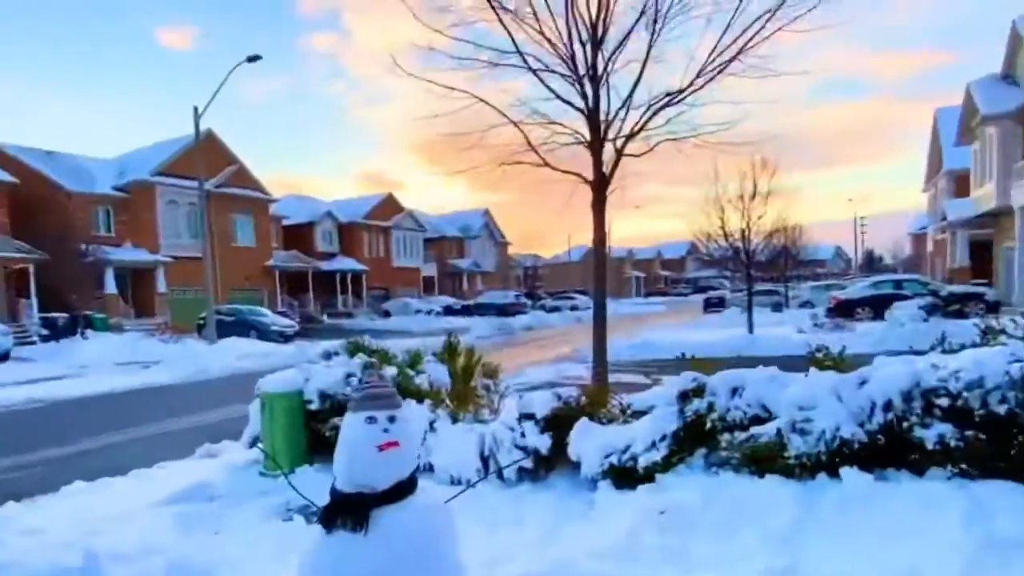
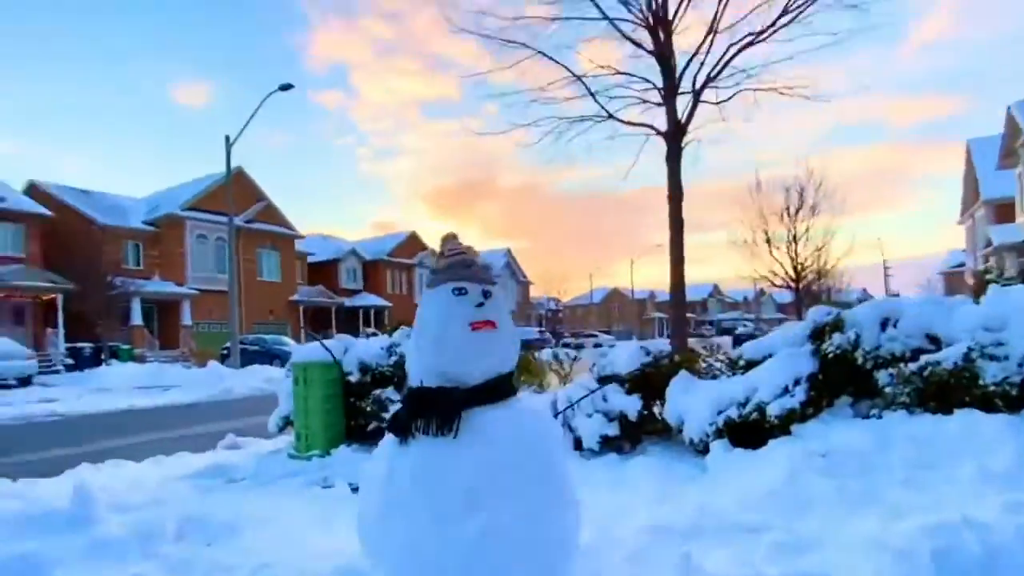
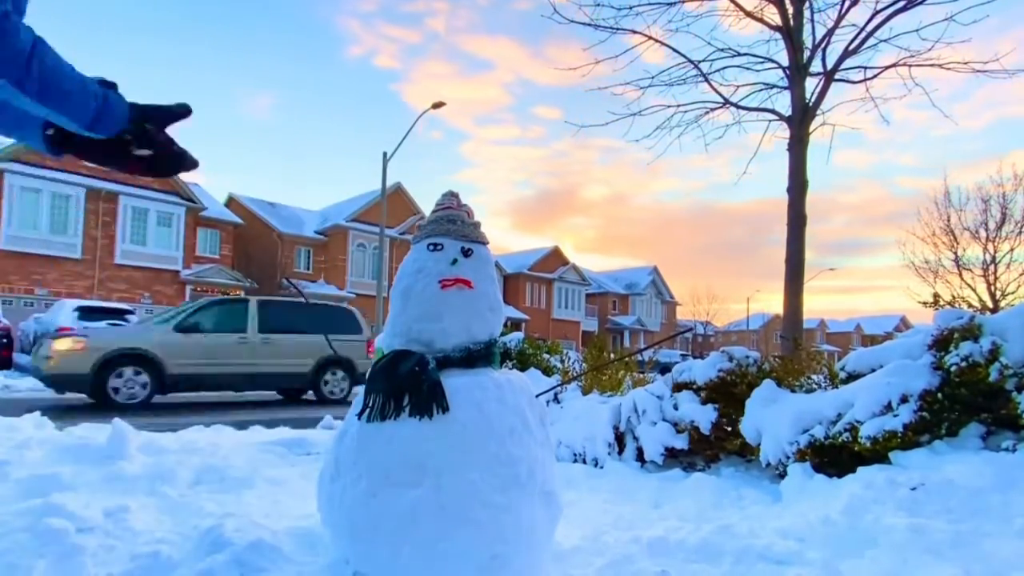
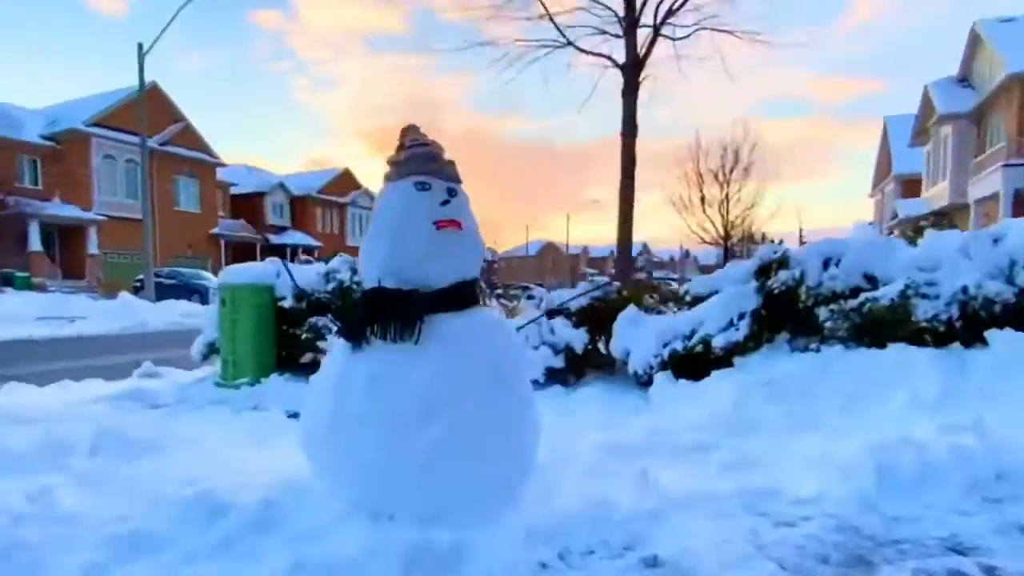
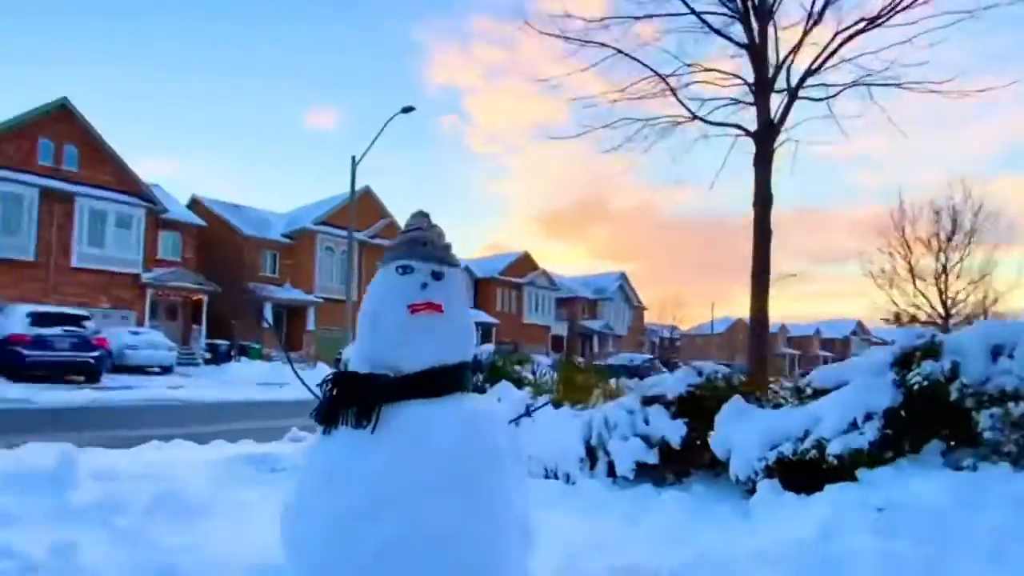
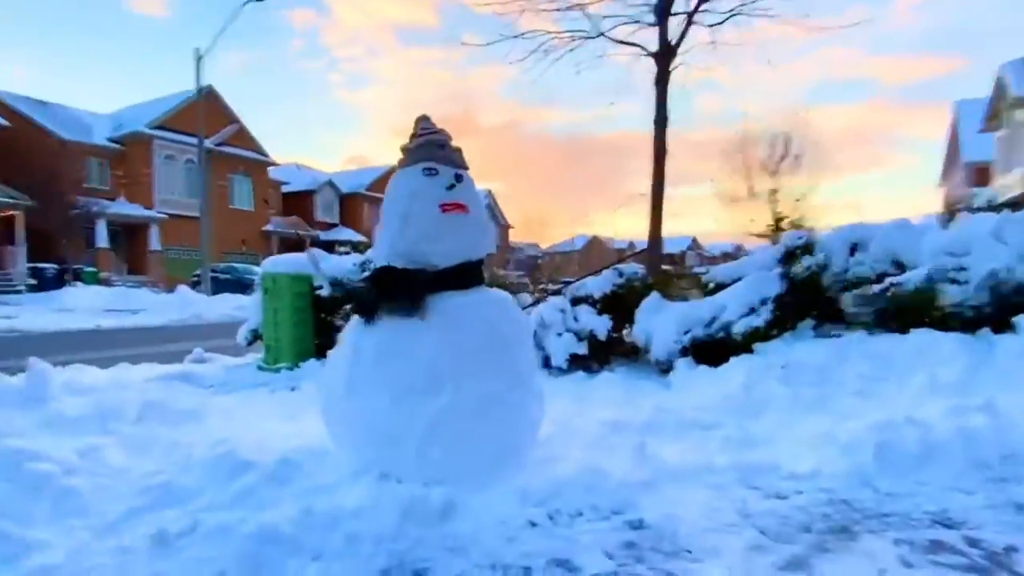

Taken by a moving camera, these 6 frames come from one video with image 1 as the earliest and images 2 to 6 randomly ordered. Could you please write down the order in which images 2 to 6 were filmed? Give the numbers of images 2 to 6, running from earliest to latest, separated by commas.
4, 2, 6, 5, 3
